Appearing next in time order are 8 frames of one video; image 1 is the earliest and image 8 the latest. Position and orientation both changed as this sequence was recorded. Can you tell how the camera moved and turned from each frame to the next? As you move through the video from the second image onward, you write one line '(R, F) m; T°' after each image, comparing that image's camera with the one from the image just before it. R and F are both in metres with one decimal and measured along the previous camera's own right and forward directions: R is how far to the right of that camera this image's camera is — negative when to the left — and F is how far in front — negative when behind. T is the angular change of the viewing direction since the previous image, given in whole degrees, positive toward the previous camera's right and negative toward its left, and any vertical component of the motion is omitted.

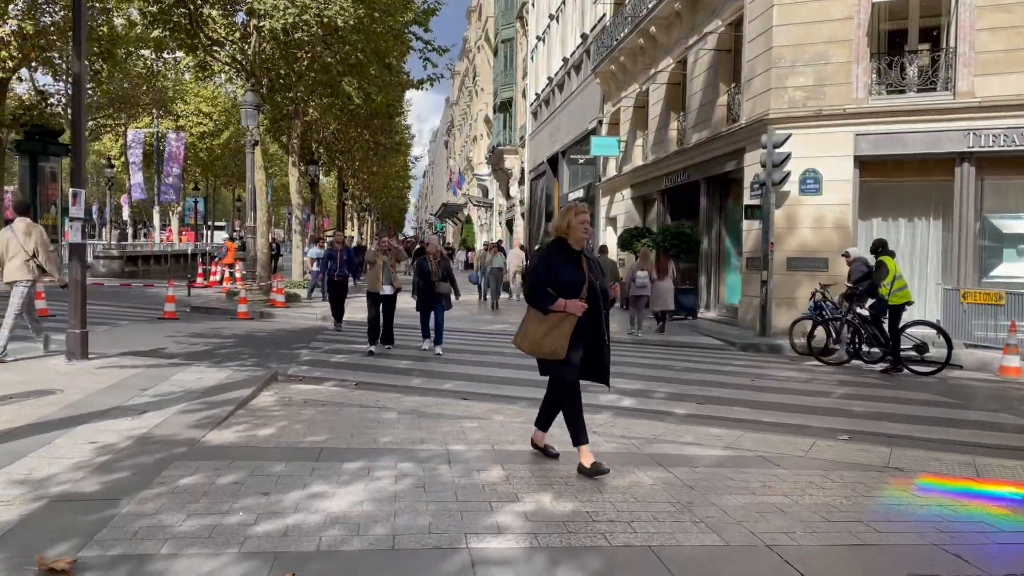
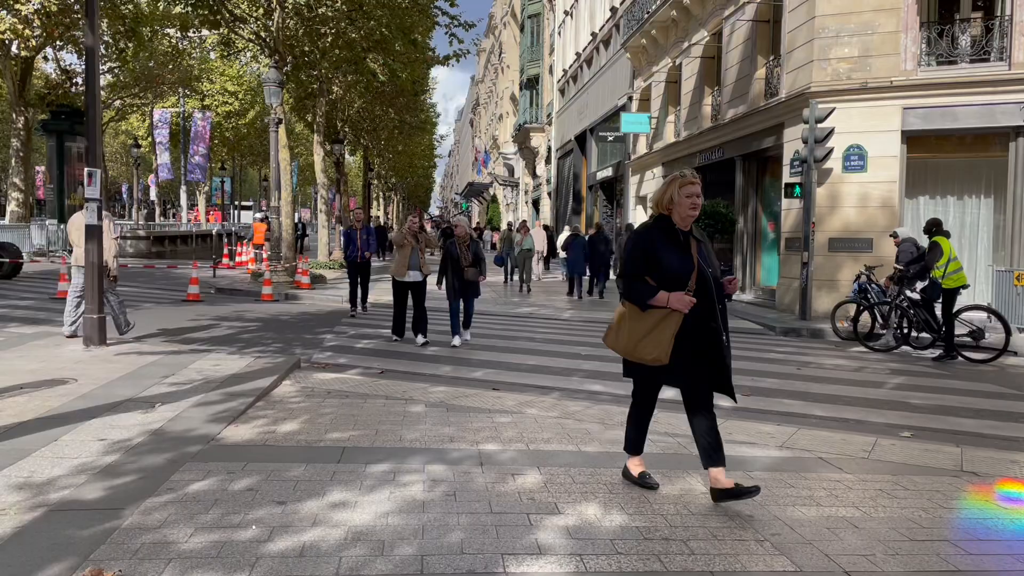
(-0.1, +0.4) m; -2°
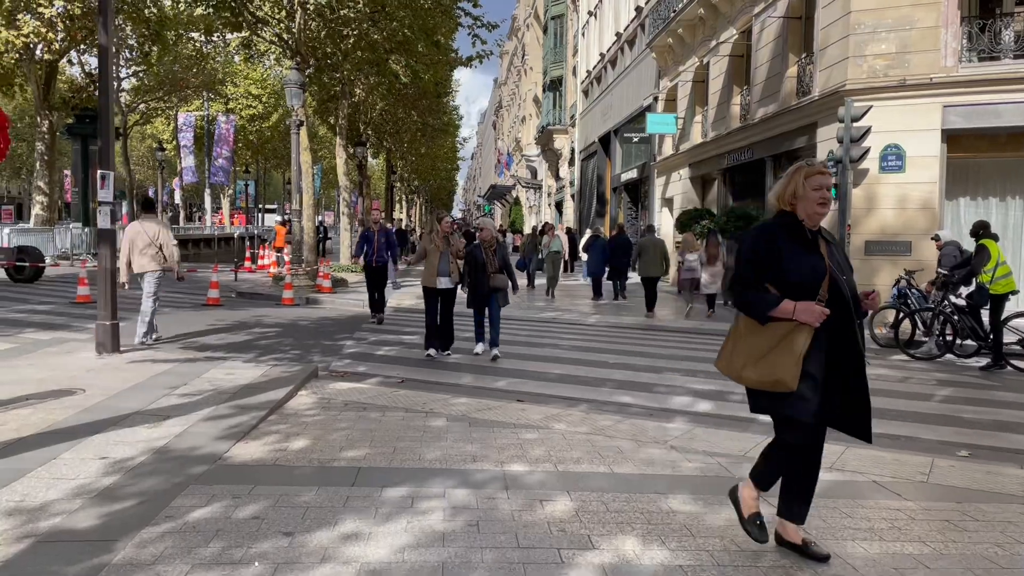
(0.0, +0.4) m; -2°
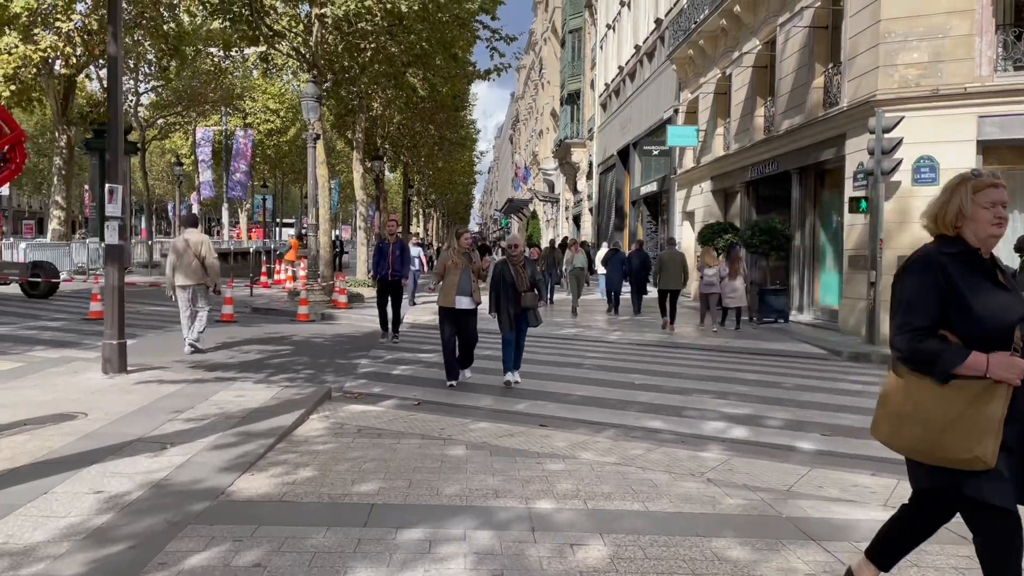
(-0.1, +0.4) m; -1°
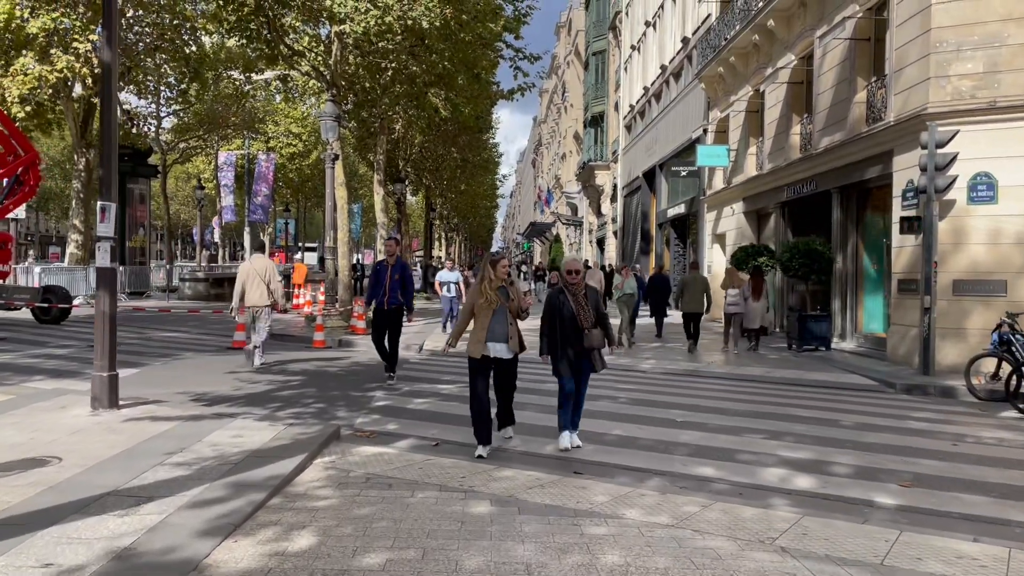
(-0.1, +0.8) m; -2°
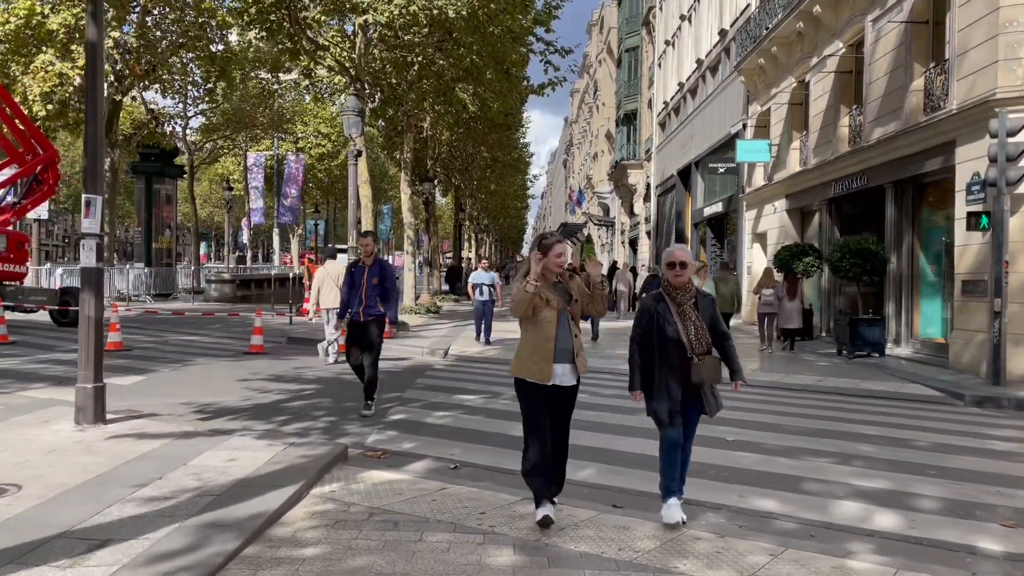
(0.0, +0.8) m; -2°
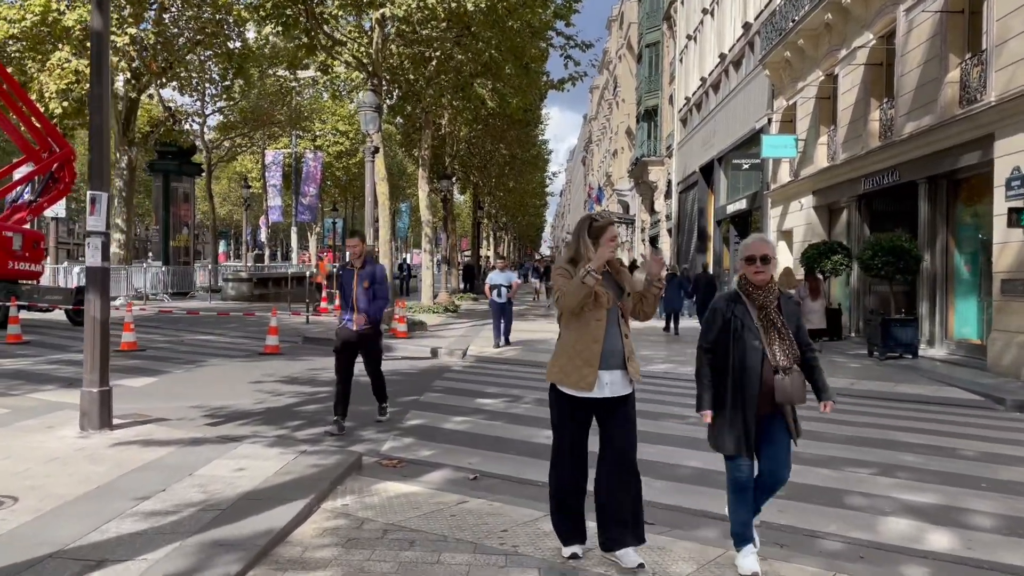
(0.0, +0.3) m; -1°
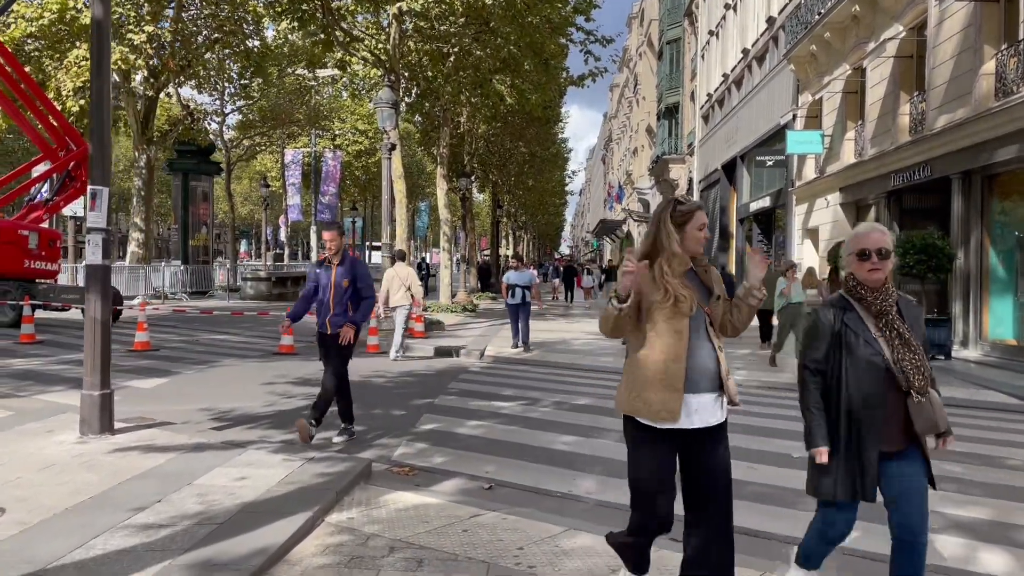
(0.0, +0.3) m; -1°
